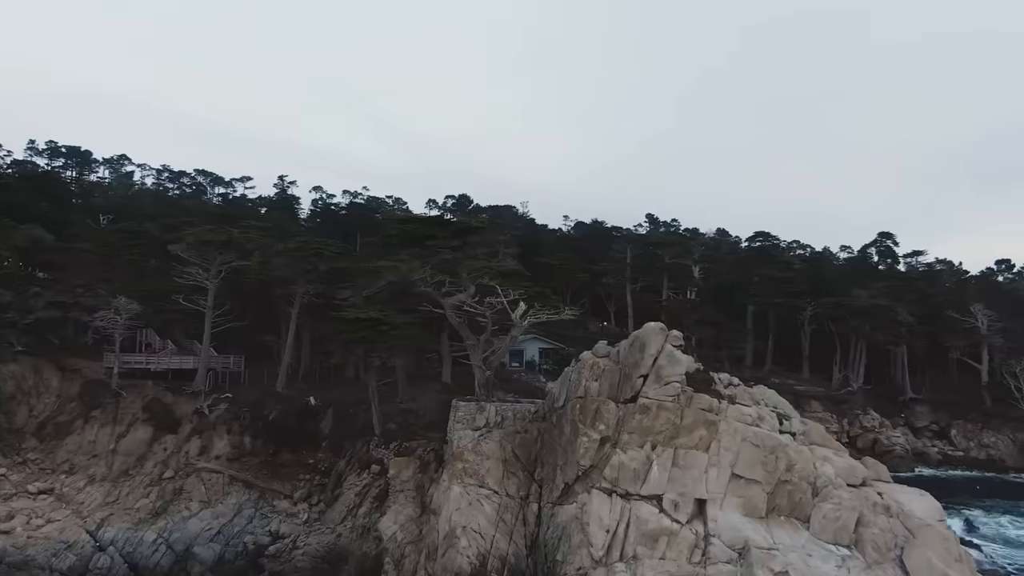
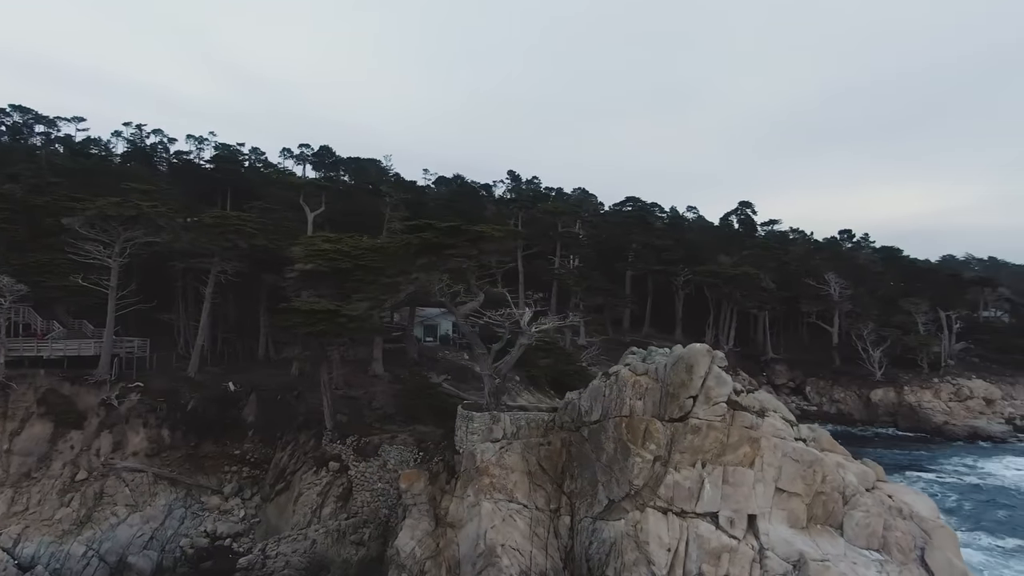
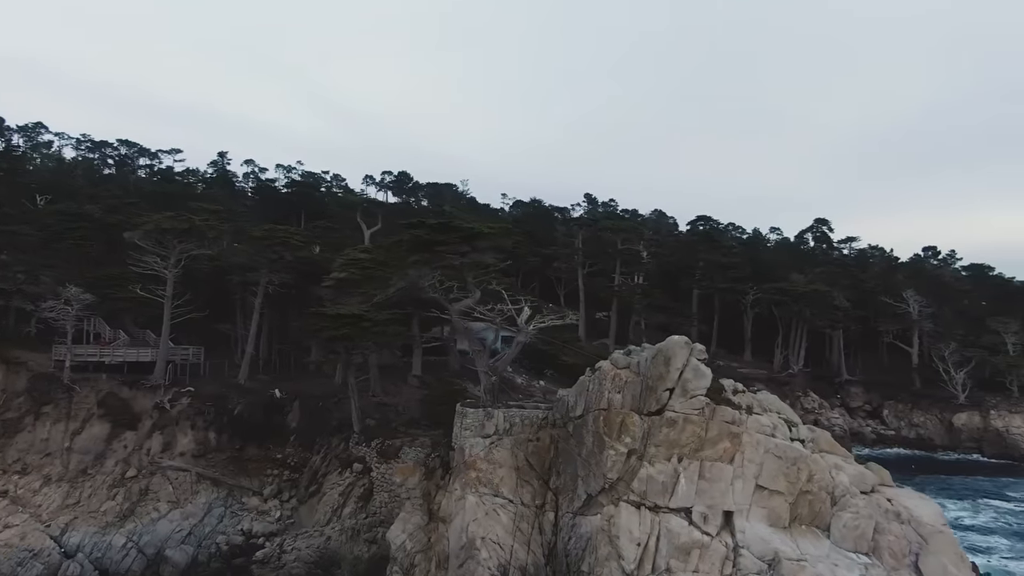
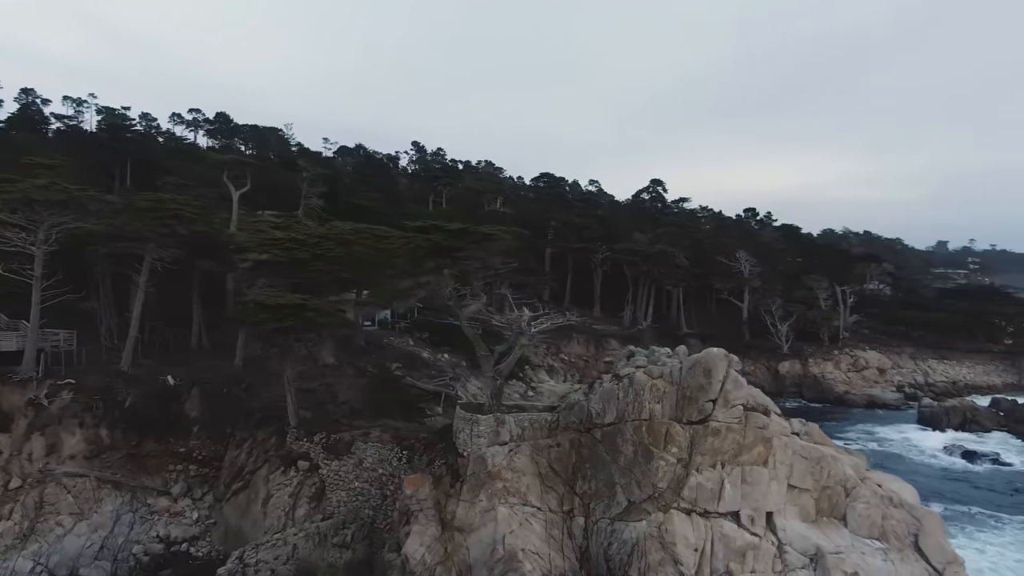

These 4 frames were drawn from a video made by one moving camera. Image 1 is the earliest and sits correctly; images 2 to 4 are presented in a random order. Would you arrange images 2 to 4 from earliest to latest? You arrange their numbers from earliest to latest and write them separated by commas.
3, 2, 4
